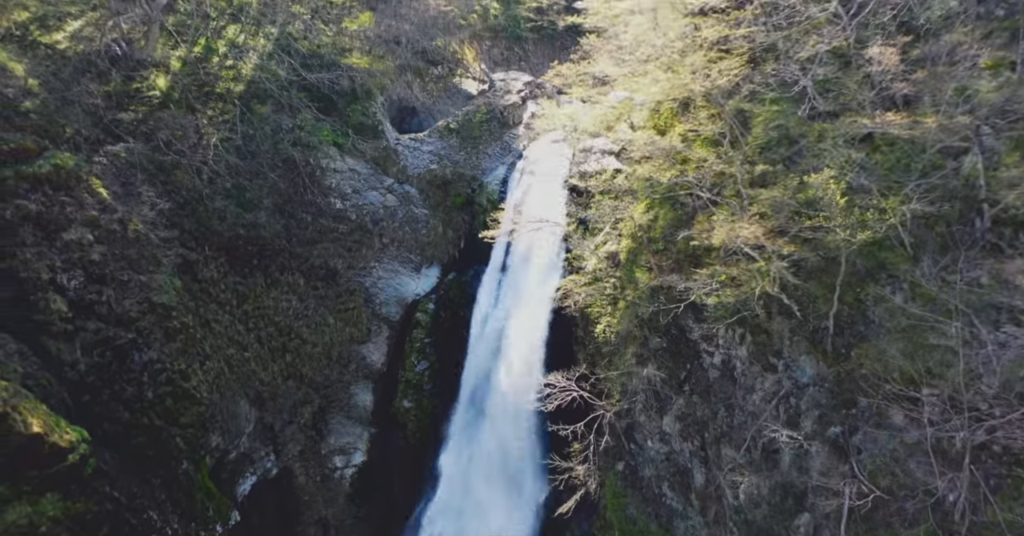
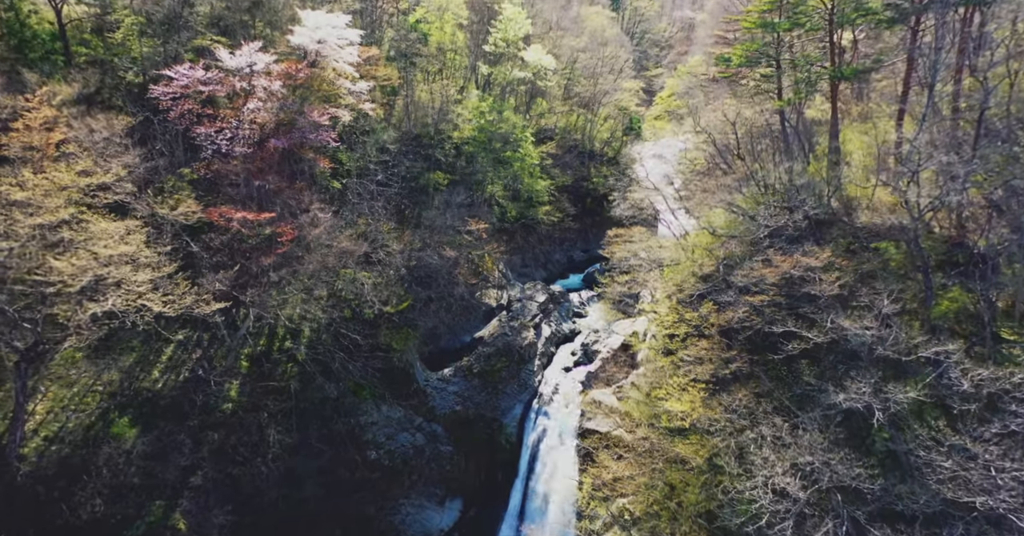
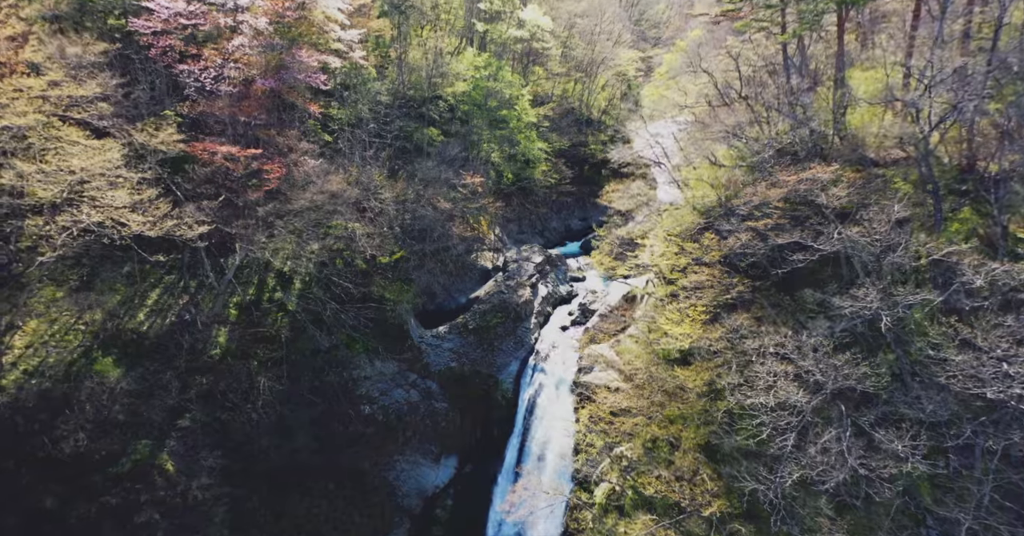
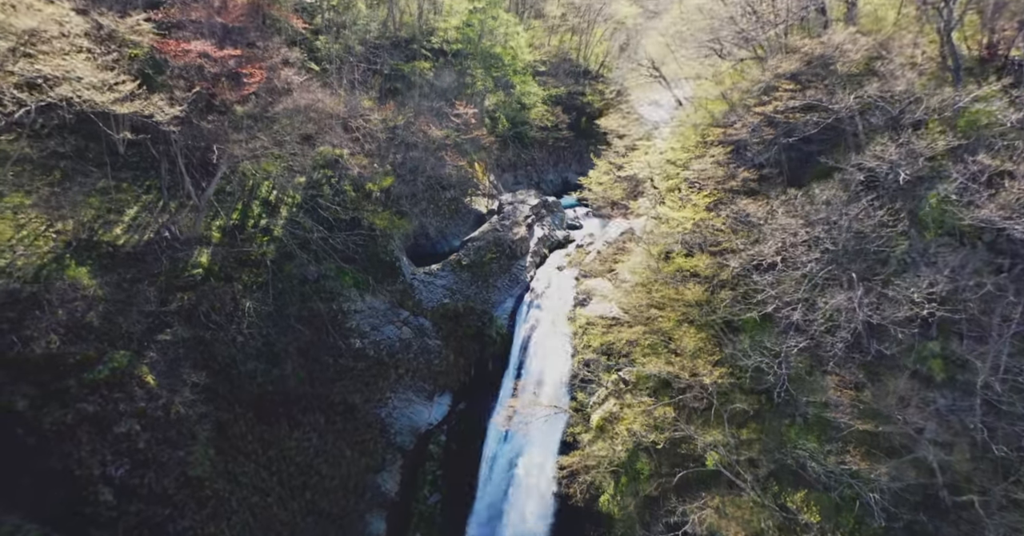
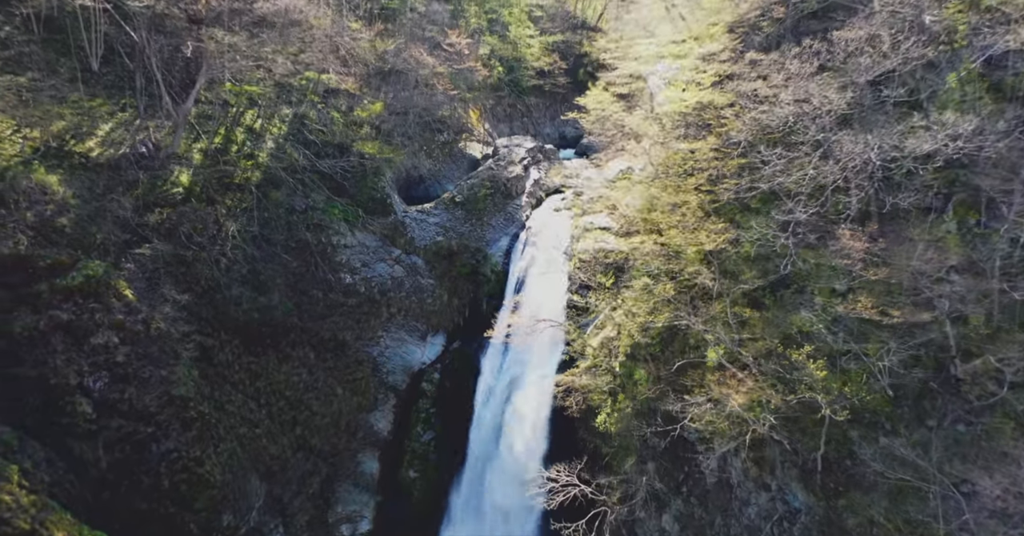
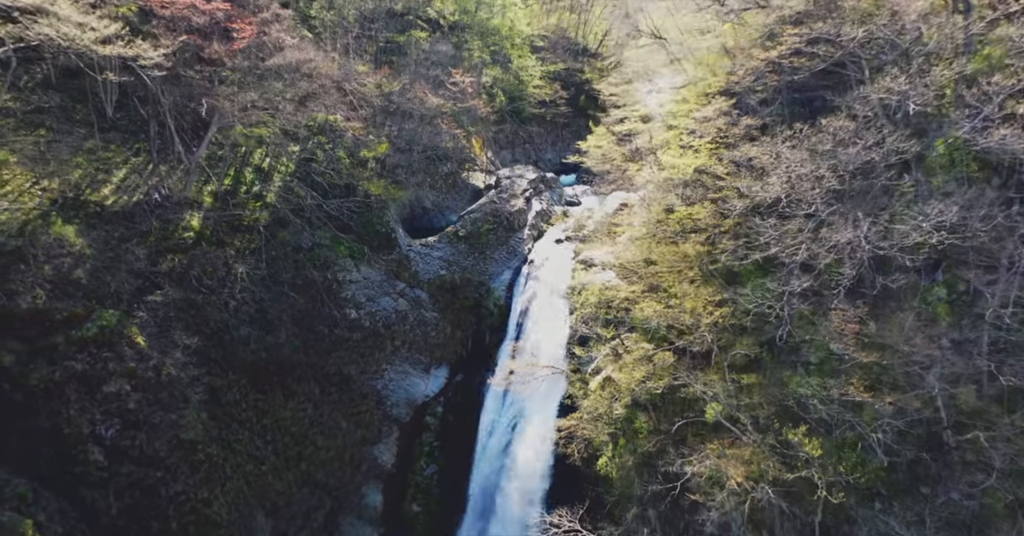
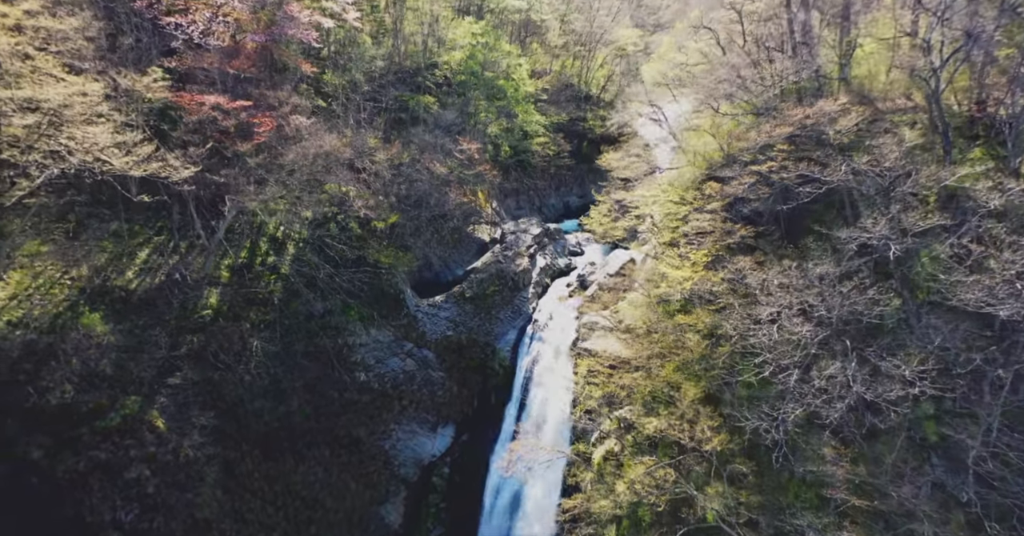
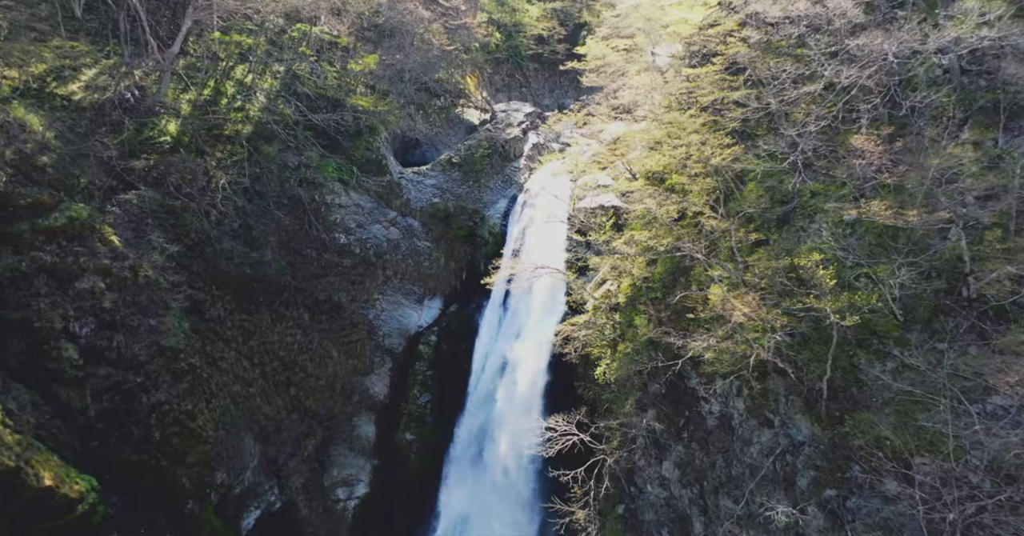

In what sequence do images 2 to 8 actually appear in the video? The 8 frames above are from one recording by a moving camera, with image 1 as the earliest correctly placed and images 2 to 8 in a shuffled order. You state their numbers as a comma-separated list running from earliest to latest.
8, 5, 6, 4, 7, 3, 2
